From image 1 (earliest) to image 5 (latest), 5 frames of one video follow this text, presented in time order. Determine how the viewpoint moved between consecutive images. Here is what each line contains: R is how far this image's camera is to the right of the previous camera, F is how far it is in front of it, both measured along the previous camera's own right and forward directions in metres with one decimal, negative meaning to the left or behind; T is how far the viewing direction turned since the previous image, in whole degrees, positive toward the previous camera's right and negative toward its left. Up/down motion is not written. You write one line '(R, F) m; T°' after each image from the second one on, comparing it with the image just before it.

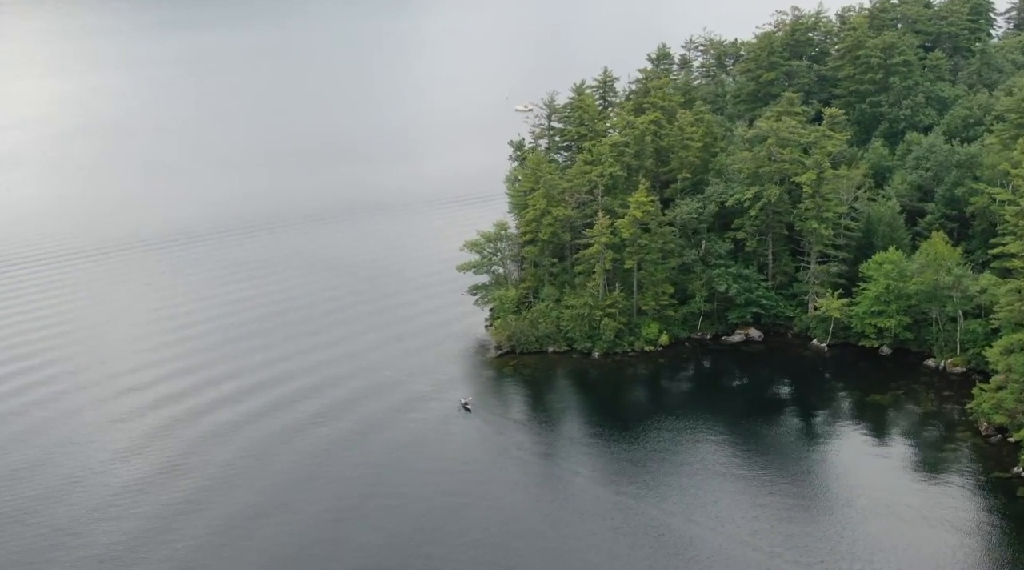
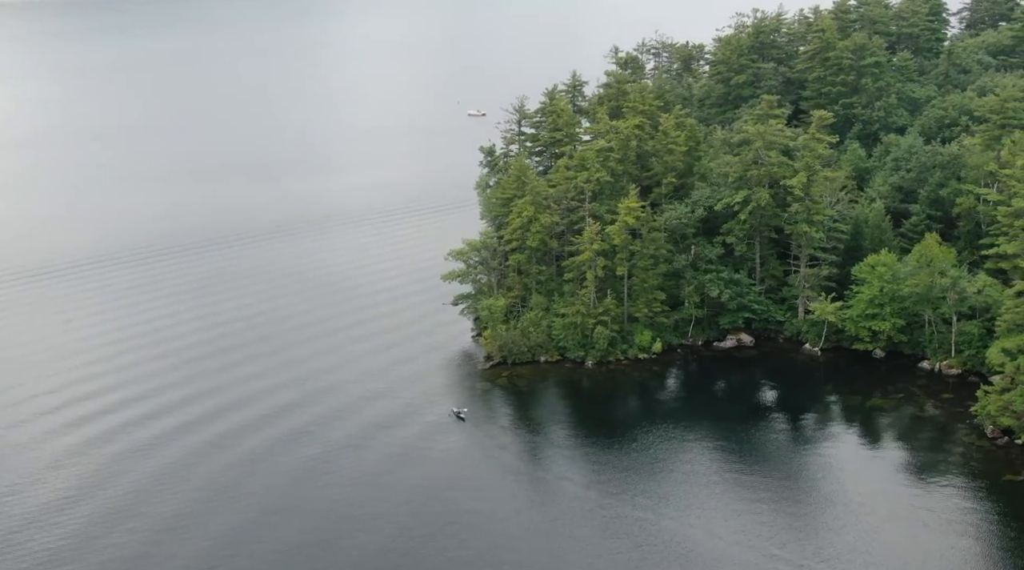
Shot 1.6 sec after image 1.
(-2.4, +1.4) m; +3°
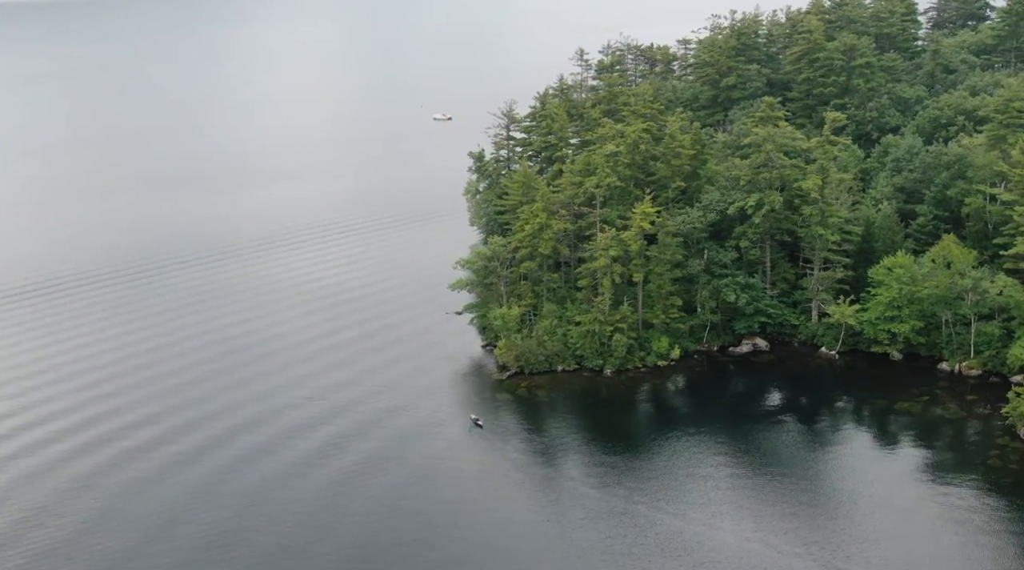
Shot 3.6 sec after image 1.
(-3.4, +1.2) m; +2°
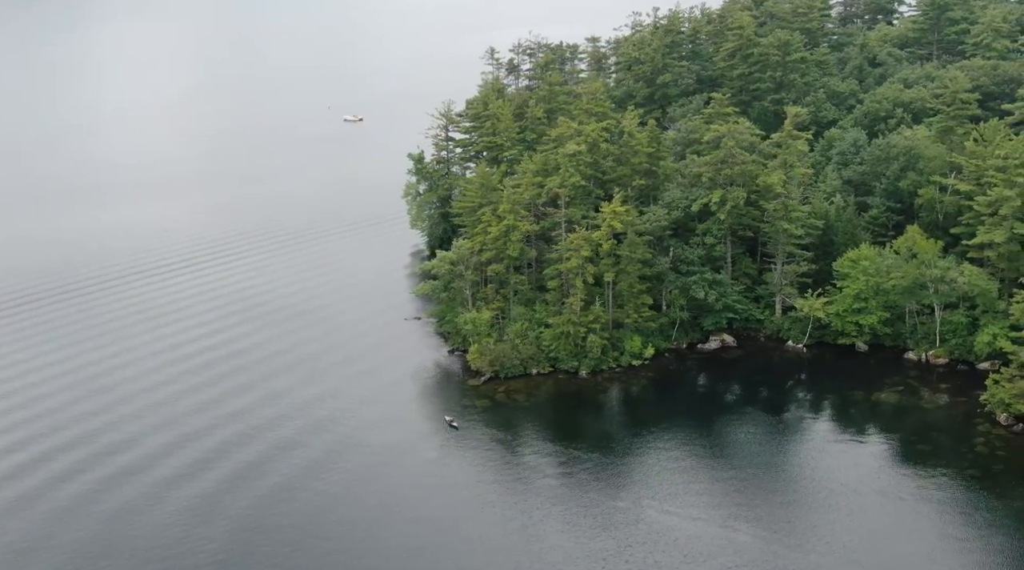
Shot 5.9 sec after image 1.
(-3.8, +1.2) m; +5°
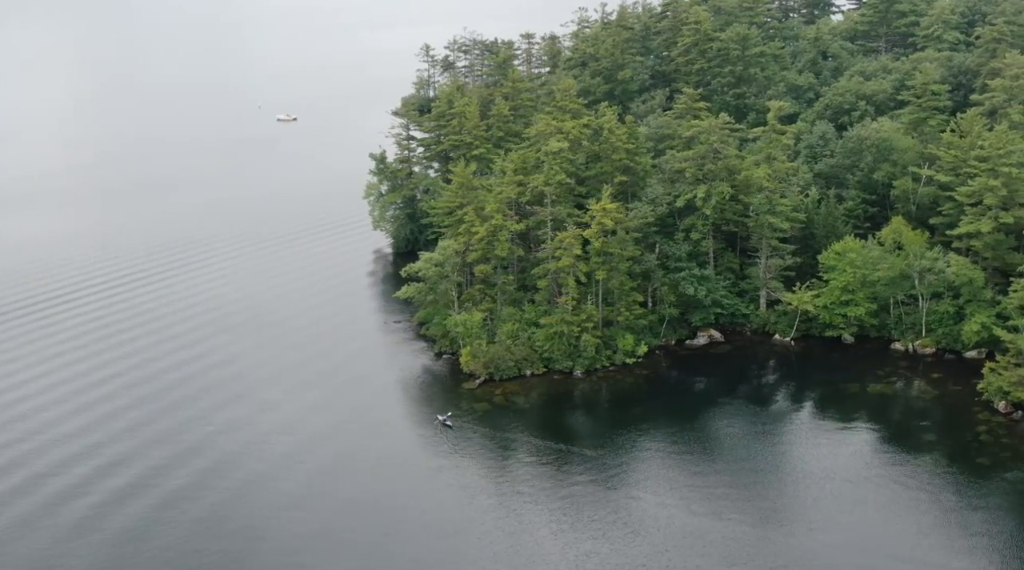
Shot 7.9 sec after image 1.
(-3.6, +0.8) m; +4°
